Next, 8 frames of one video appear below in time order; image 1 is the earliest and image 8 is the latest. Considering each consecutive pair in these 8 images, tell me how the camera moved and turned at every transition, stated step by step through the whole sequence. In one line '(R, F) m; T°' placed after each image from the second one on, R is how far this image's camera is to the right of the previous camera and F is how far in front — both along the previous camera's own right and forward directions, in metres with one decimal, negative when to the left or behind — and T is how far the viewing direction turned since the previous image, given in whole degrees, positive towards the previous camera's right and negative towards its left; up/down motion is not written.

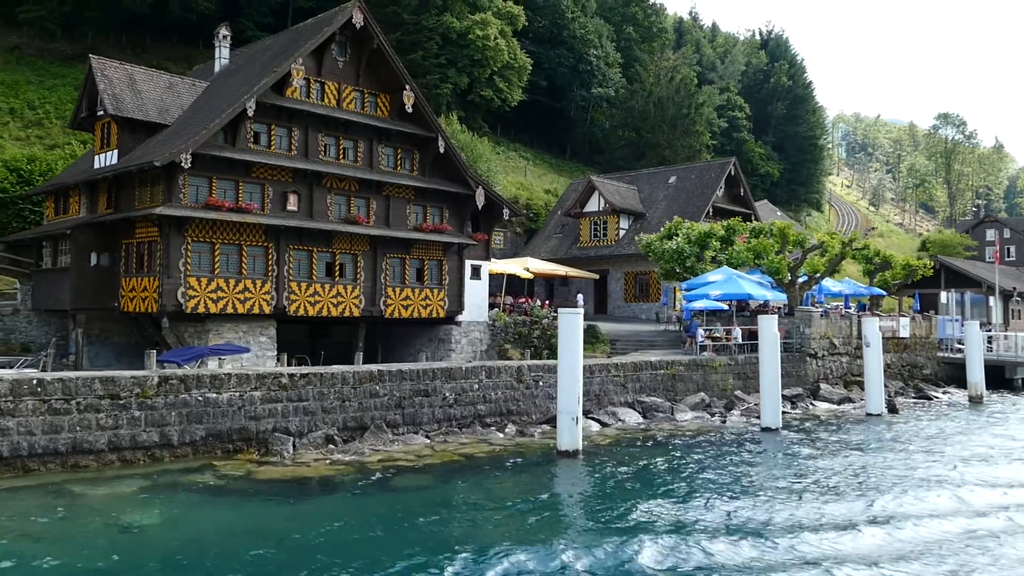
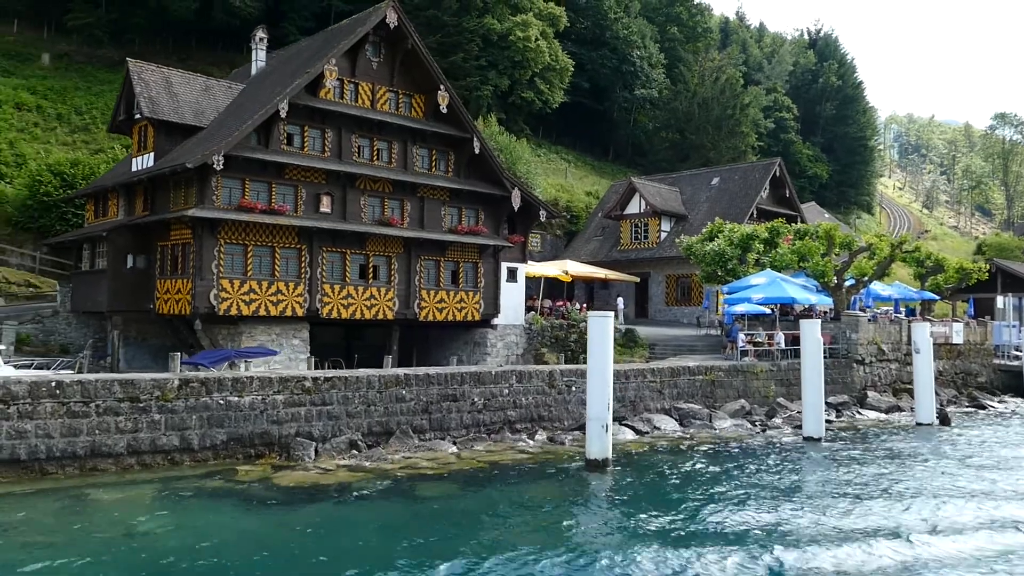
(+0.3, +0.5) m; -3°
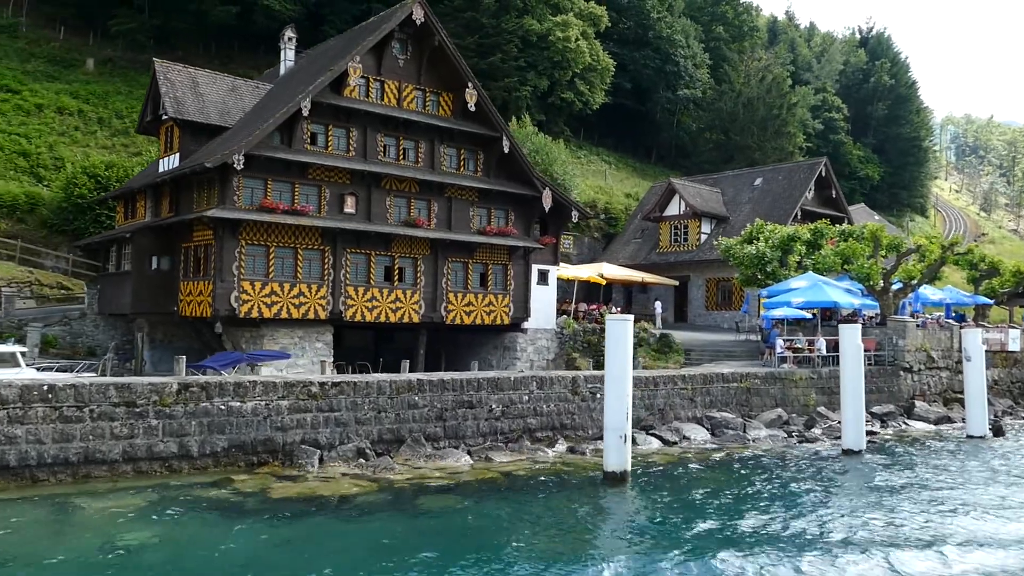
(+0.6, +0.9) m; -3°
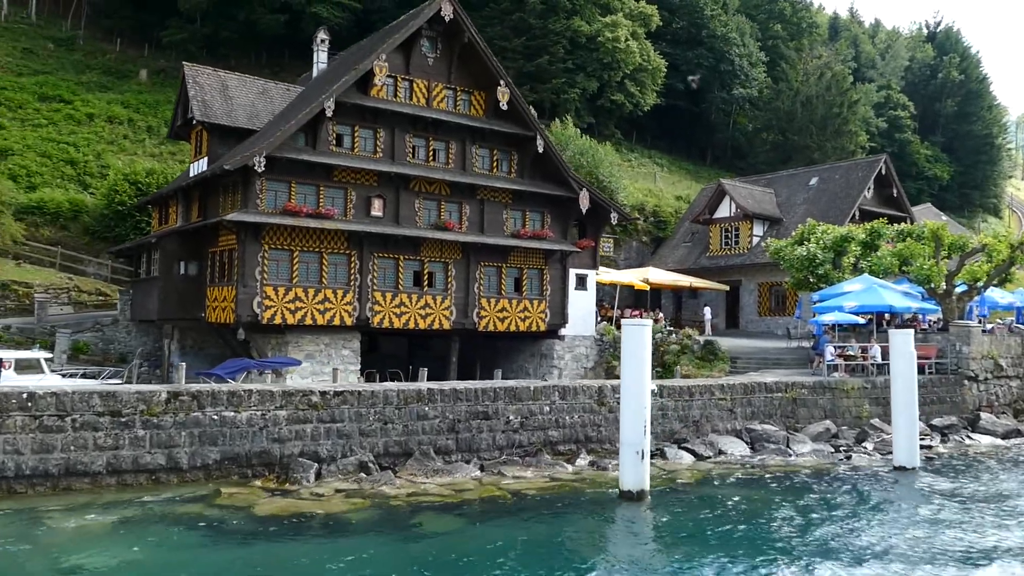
(+0.8, +1.1) m; -4°
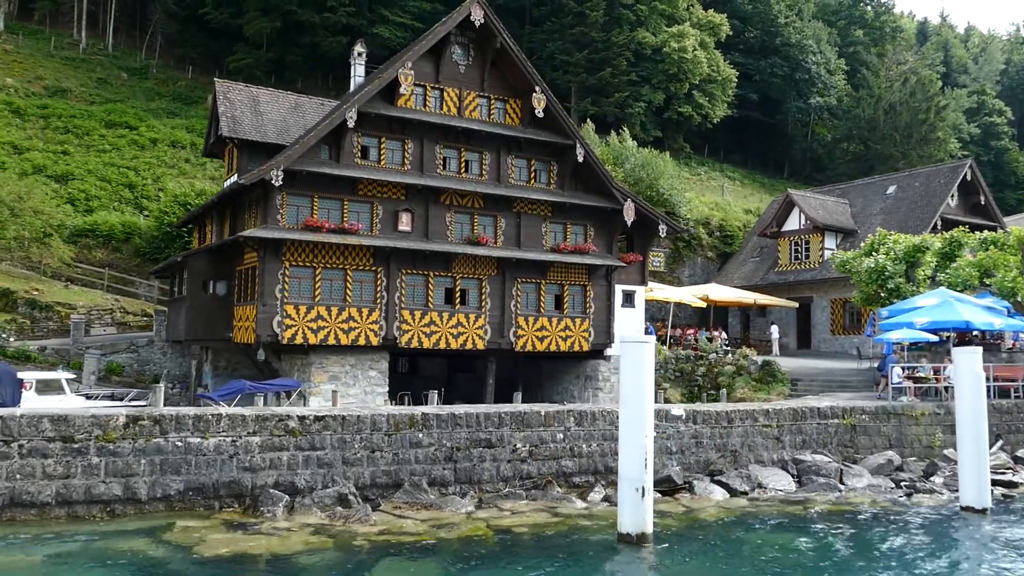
(+1.4, +1.6) m; -6°
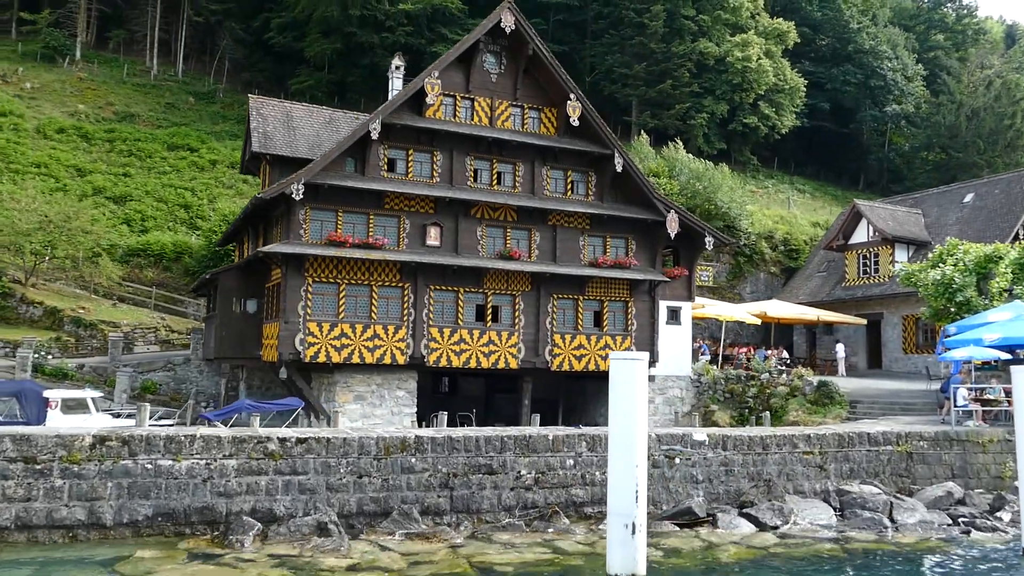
(+1.2, +1.2) m; -5°
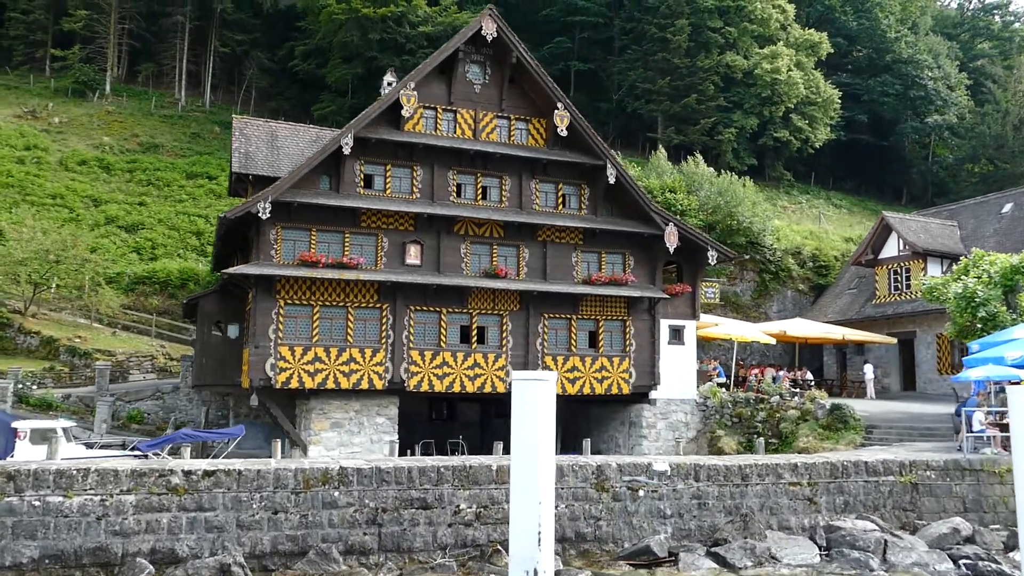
(+1.7, +1.3) m; -3°
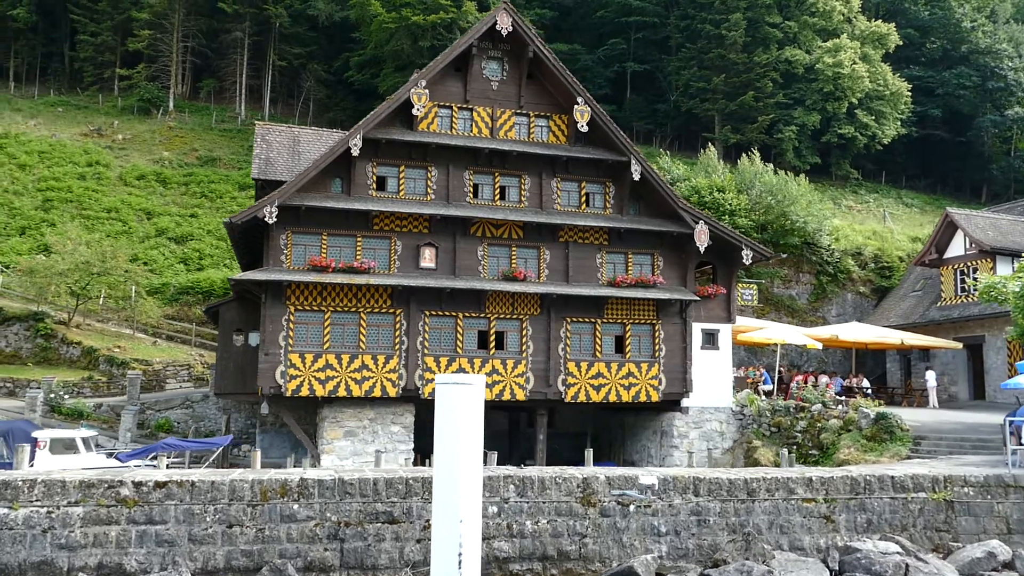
(+1.5, +1.0) m; -5°
